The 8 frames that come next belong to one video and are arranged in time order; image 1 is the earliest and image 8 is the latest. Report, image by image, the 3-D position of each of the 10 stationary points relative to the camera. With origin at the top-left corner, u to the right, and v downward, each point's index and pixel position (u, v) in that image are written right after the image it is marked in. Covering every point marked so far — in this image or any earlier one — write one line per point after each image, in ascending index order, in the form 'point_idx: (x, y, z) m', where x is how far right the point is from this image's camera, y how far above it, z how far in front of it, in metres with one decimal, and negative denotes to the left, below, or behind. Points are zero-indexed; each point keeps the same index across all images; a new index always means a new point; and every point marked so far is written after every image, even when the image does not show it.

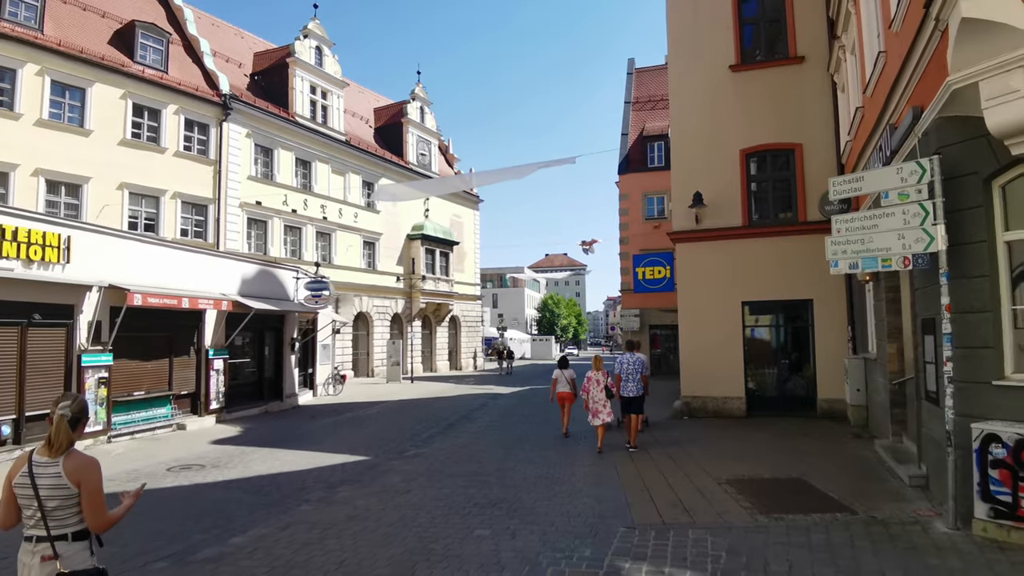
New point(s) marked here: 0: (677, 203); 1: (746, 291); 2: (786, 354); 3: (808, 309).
0: (+3.8, +1.9, +14.6) m
1: (+5.1, -0.1, +13.9) m
2: (+5.8, -1.4, +13.7) m
3: (+6.3, -0.4, +13.6) m
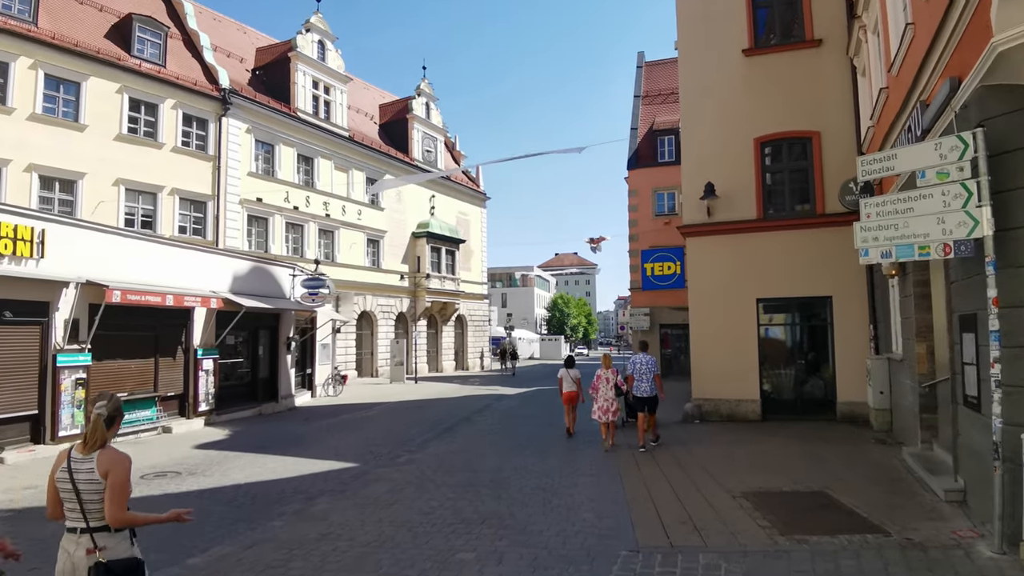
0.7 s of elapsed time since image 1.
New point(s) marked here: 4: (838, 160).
0: (+3.8, +2.0, +13.8) m
1: (+5.1, 0.0, +13.1) m
2: (+5.9, -1.3, +12.9) m
3: (+6.3, -0.4, +12.8) m
4: (+6.7, +2.6, +13.0) m
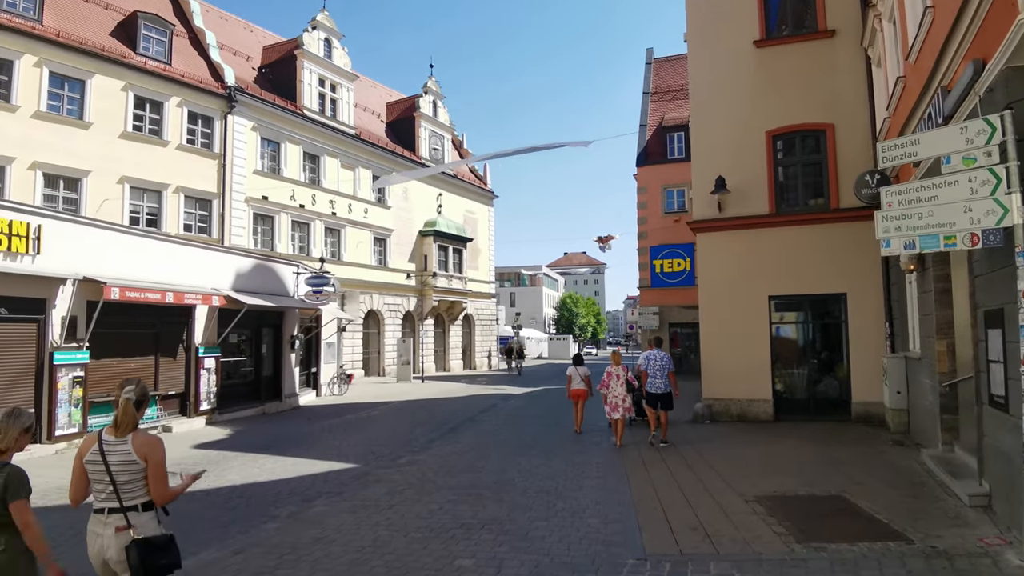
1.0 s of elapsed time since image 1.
0: (+3.9, +2.1, +13.5) m
1: (+5.2, +0.1, +12.8) m
2: (+6.0, -1.3, +12.6) m
3: (+6.4, -0.3, +12.5) m
4: (+6.8, +2.7, +12.7) m
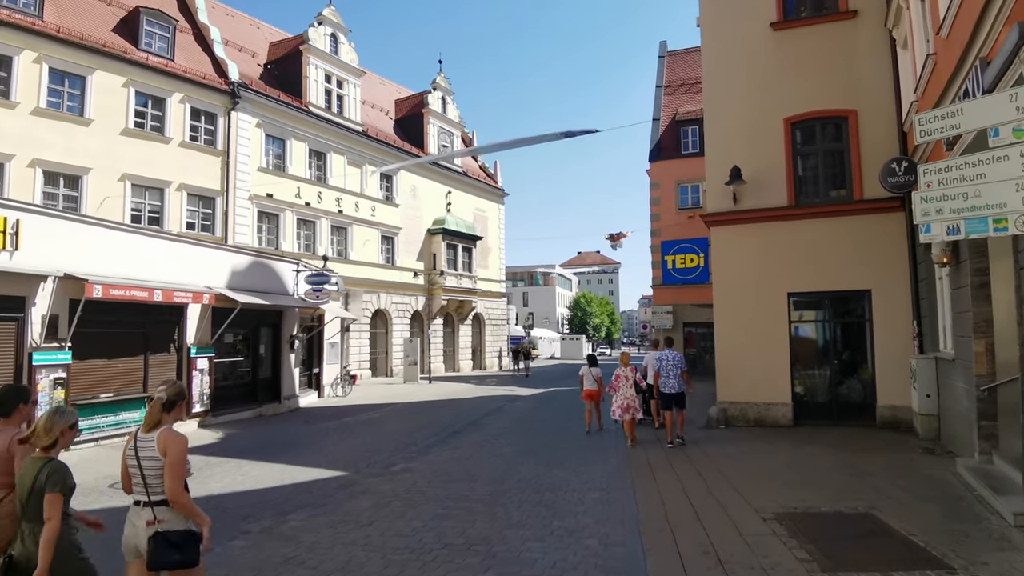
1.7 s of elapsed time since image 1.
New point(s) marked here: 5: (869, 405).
0: (+4.0, +2.1, +12.8) m
1: (+5.3, +0.1, +12.0) m
2: (+6.0, -1.2, +11.8) m
3: (+6.5, -0.2, +11.7) m
4: (+6.8, +2.8, +11.9) m
5: (+6.5, -2.1, +11.6) m
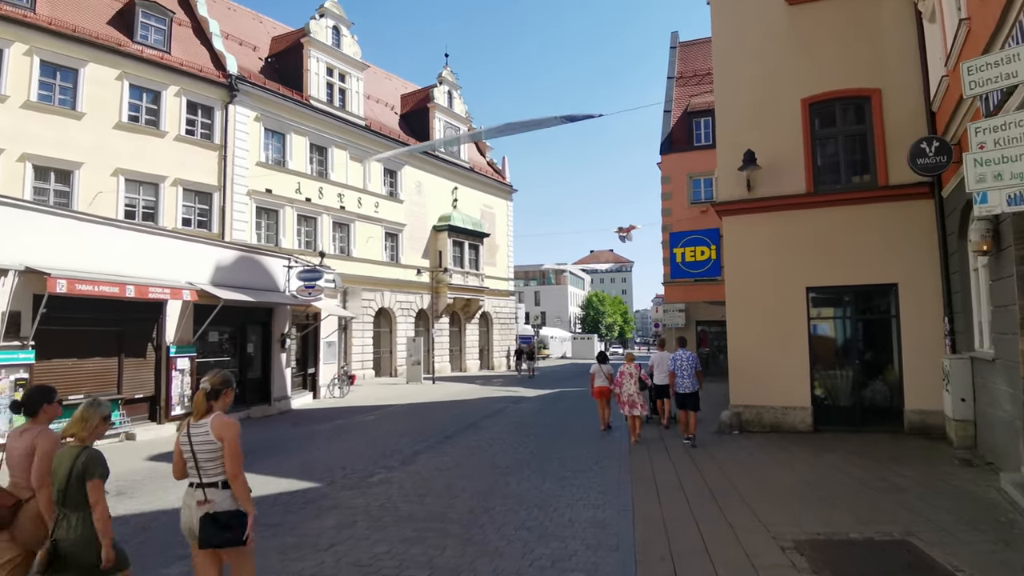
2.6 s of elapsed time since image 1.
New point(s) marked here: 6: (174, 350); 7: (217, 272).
0: (+3.9, +2.2, +11.9) m
1: (+5.2, +0.2, +11.1) m
2: (+5.9, -1.1, +10.9) m
3: (+6.4, -0.1, +10.8) m
4: (+6.7, +2.9, +11.0) m
5: (+6.4, -2.0, +10.6) m
6: (-6.5, -1.2, +12.3) m
7: (-6.4, +0.3, +13.8) m
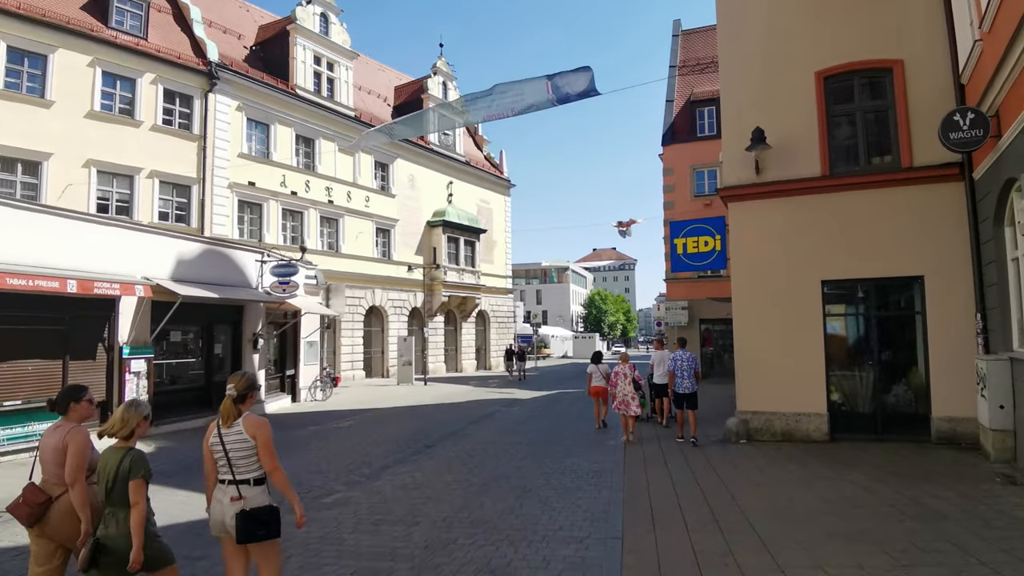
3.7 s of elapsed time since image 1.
0: (+3.7, +2.3, +10.8) m
1: (+4.9, +0.3, +10.0) m
2: (+5.7, -1.0, +9.8) m
3: (+6.1, 0.0, +9.7) m
4: (+6.5, +3.0, +9.8) m
5: (+6.1, -1.9, +9.5) m
6: (-6.8, -1.1, +11.3) m
7: (-6.6, +0.4, +12.7) m
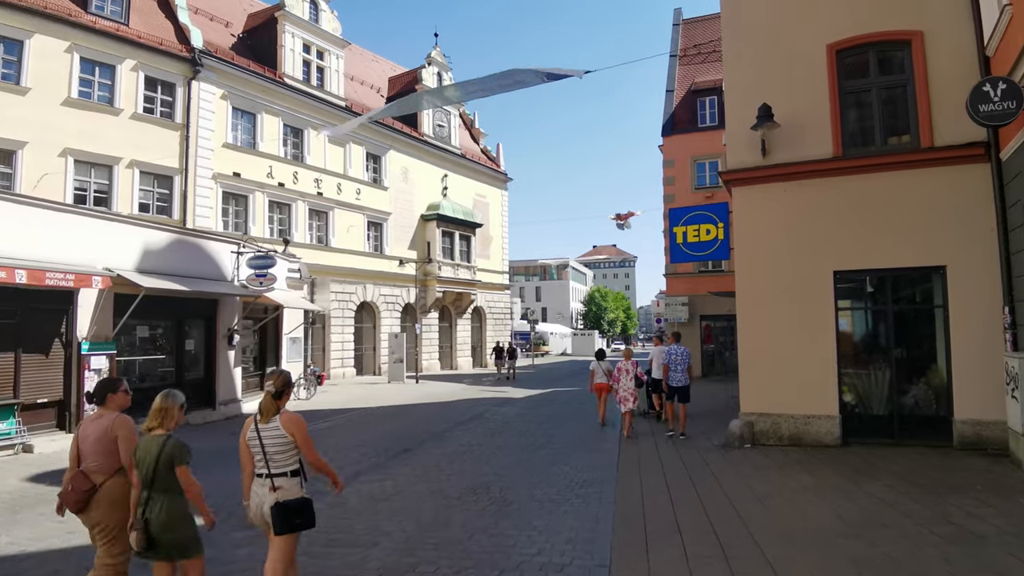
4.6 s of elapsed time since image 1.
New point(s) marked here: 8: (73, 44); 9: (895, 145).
0: (+3.4, +2.5, +10.0) m
1: (+4.7, +0.5, +9.2) m
2: (+5.5, -0.9, +9.0) m
3: (+5.9, +0.1, +8.9) m
4: (+6.3, +3.1, +9.0) m
5: (+5.9, -1.8, +8.7) m
6: (-7.0, -1.0, +10.5) m
7: (-6.8, +0.6, +11.9) m
8: (-13.0, +7.3, +18.9) m
9: (+5.6, +2.1, +9.3) m
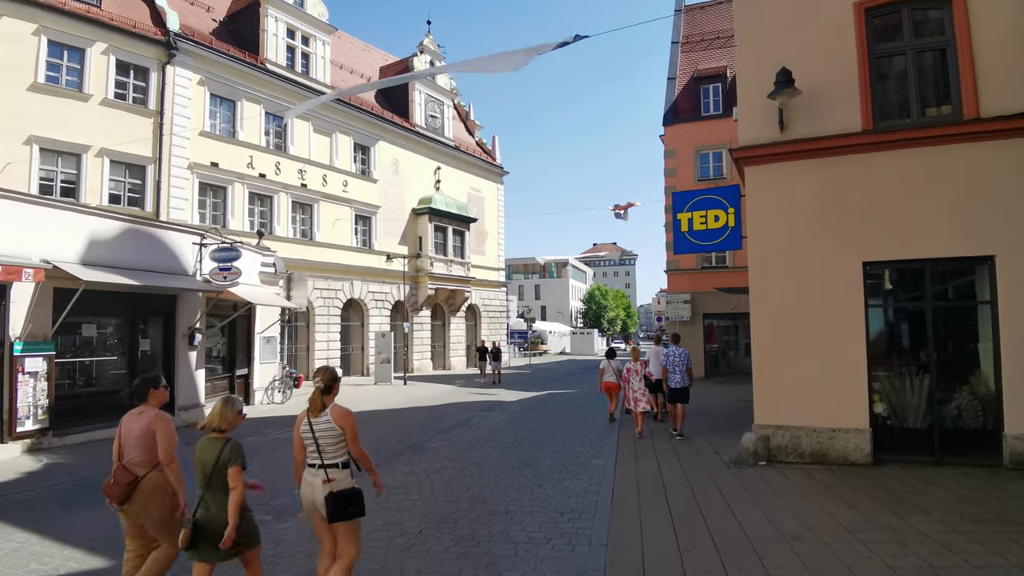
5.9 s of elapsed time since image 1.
0: (+3.2, +2.5, +8.8) m
1: (+4.4, +0.5, +8.0) m
2: (+5.2, -0.8, +7.8) m
3: (+5.7, +0.2, +7.7) m
4: (+6.0, +3.2, +7.8) m
5: (+5.7, -1.7, +7.6) m
6: (-7.2, -0.9, +9.3) m
7: (-7.1, +0.7, +10.8) m
8: (-13.3, +7.4, +17.7) m
9: (+5.3, +2.1, +8.1) m
